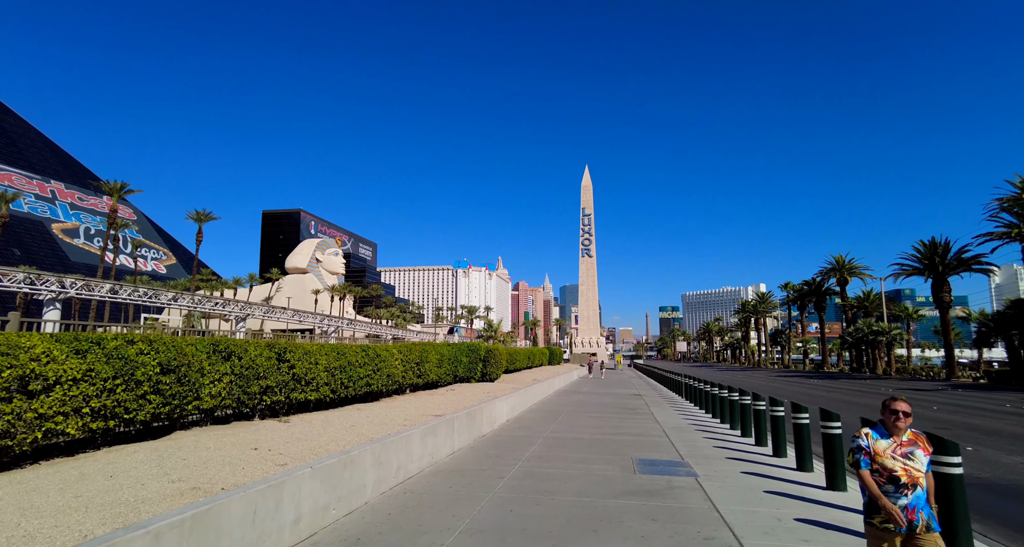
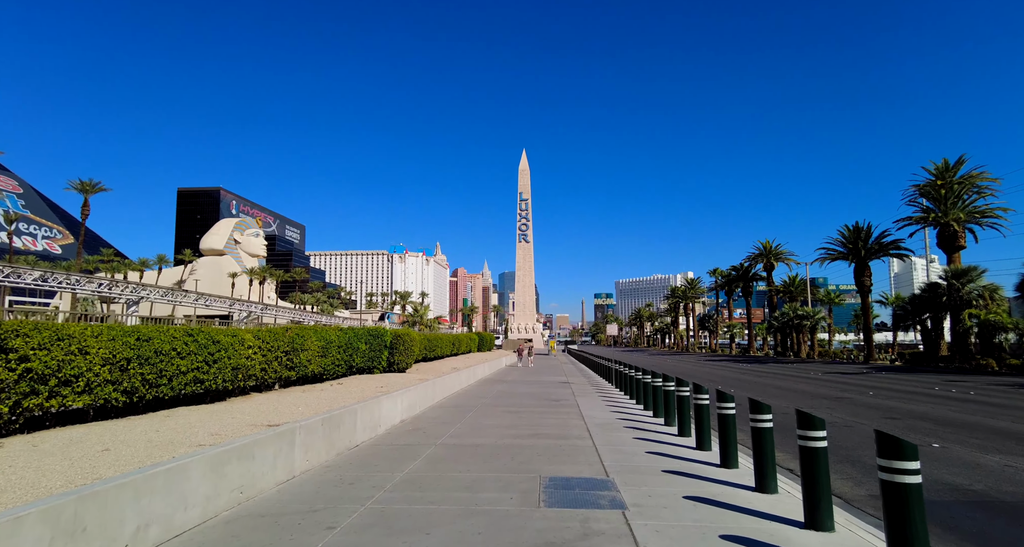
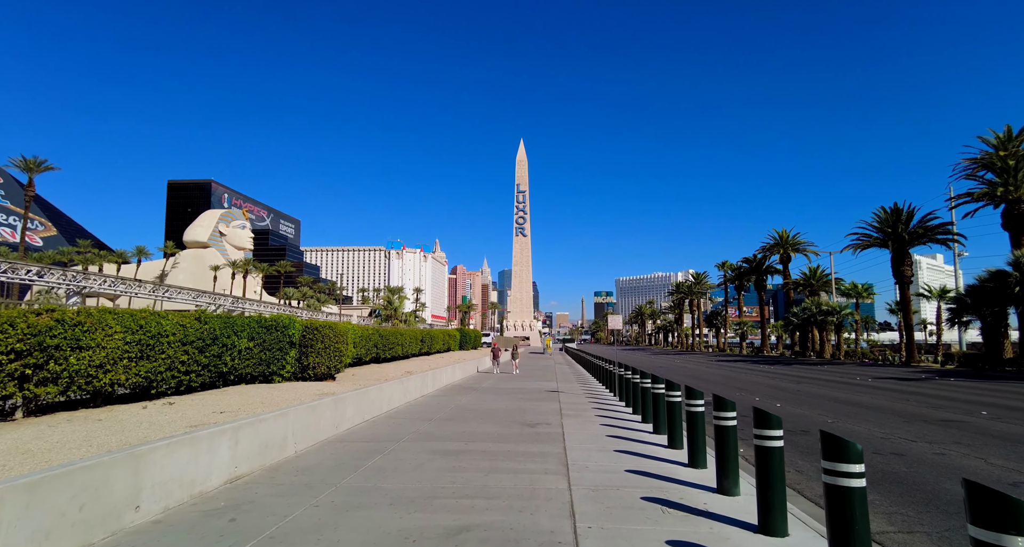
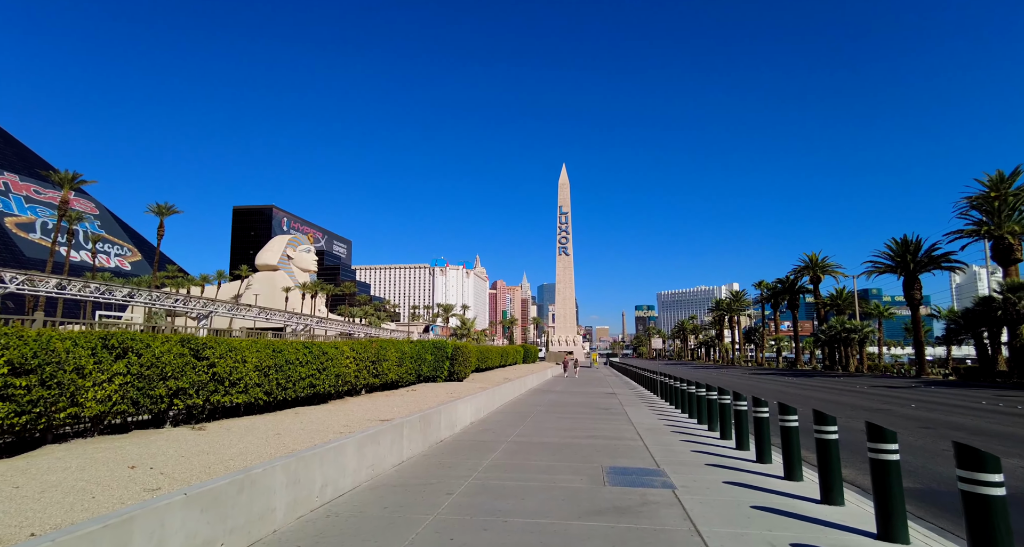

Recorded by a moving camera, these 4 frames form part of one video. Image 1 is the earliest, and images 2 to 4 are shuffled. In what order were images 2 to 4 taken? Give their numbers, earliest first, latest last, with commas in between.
4, 2, 3
